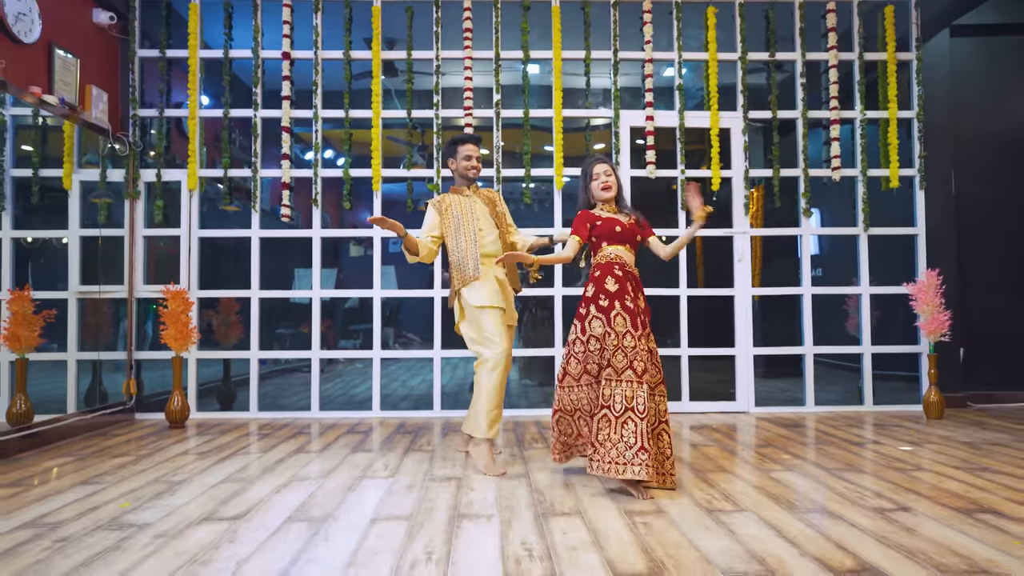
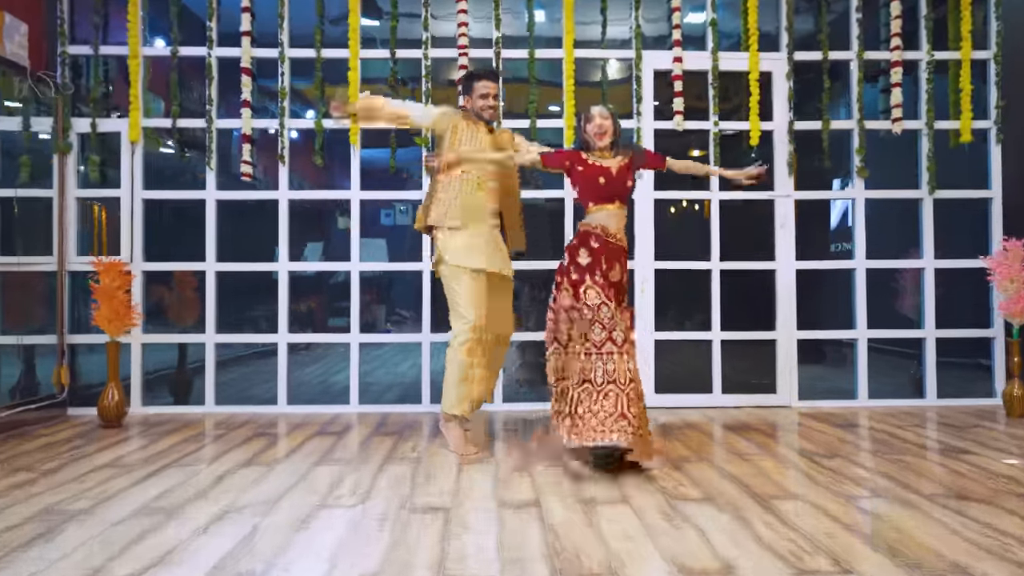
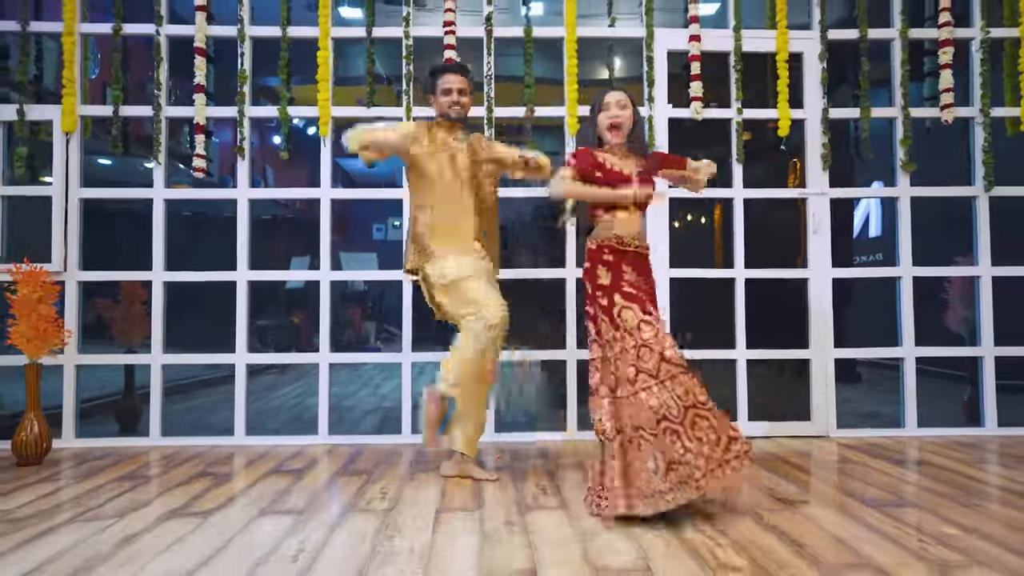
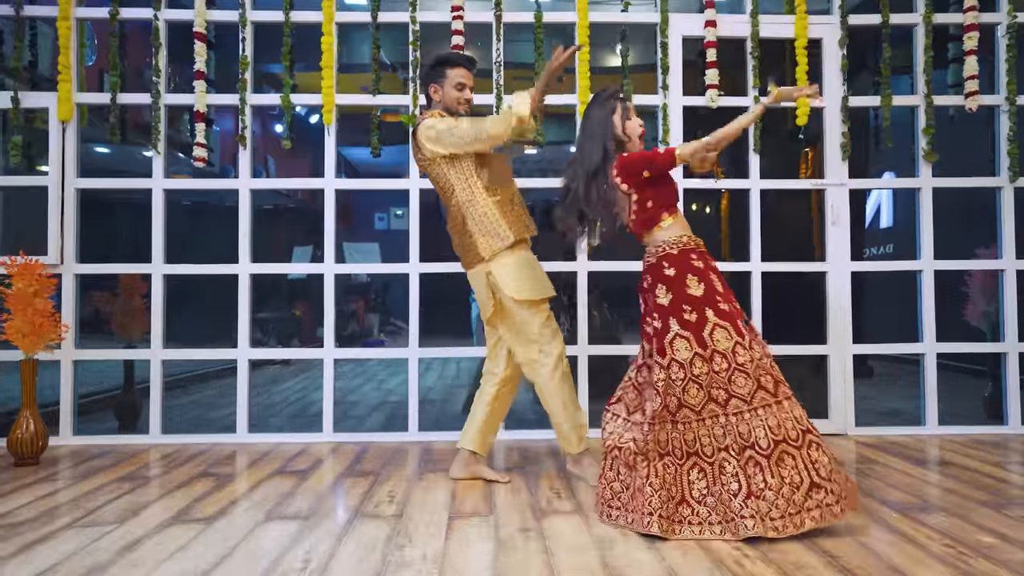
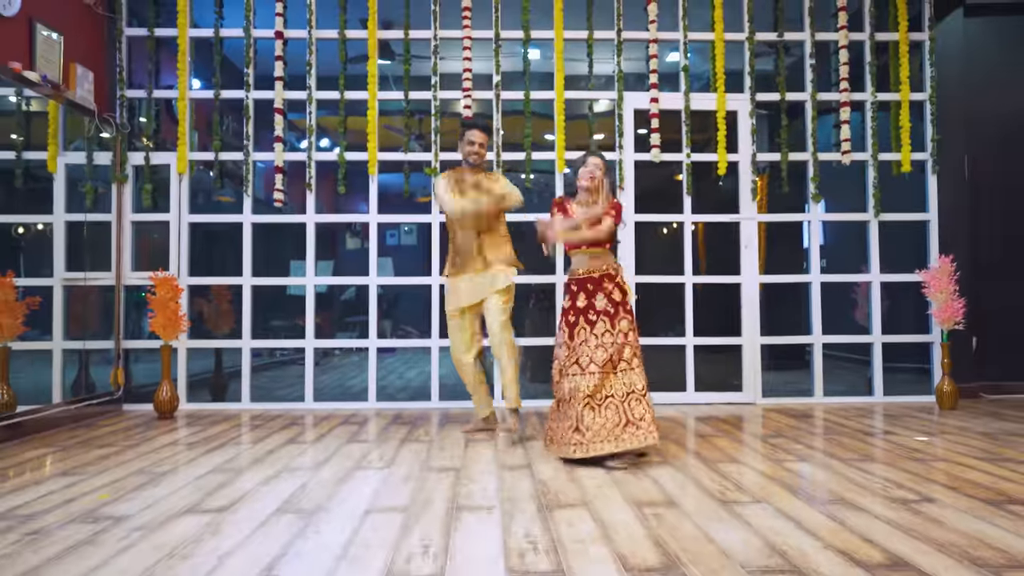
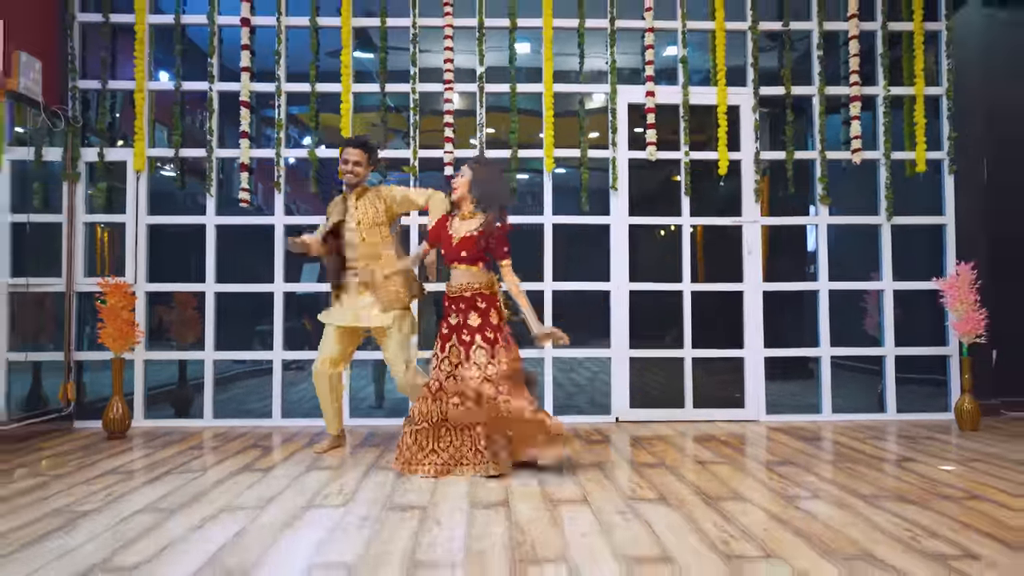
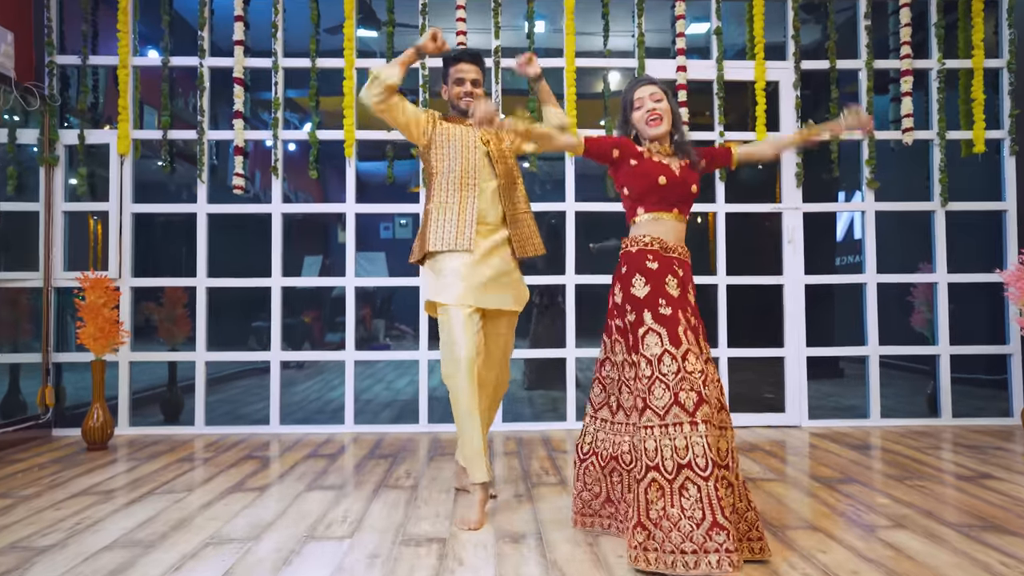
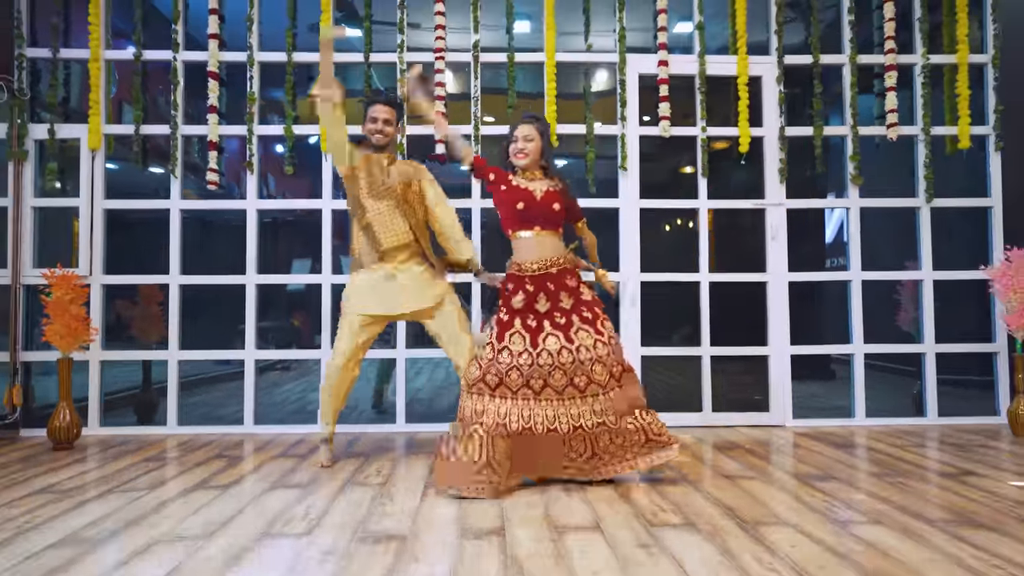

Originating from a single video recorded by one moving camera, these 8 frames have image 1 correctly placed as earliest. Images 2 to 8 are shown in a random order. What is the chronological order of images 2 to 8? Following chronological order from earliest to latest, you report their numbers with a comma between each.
7, 5, 2, 4, 3, 8, 6
